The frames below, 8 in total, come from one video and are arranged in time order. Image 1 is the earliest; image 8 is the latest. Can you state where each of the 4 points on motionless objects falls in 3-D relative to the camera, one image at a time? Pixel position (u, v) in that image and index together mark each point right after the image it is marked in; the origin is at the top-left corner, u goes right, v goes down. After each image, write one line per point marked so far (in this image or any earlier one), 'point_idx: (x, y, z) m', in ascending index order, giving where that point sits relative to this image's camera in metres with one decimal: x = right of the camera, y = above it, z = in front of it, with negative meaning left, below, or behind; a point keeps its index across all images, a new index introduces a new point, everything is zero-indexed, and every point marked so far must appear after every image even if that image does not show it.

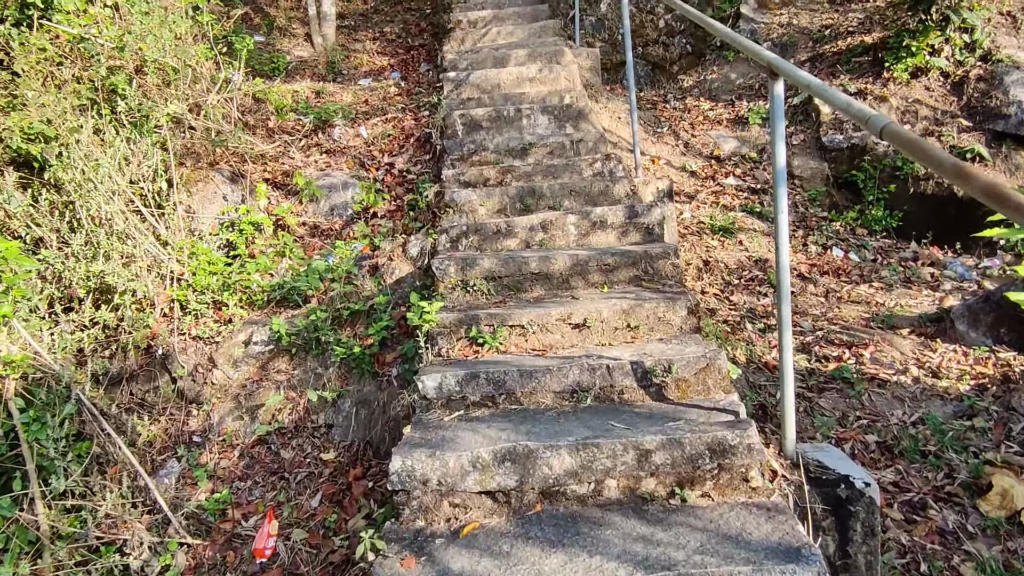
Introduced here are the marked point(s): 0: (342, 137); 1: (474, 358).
0: (-1.0, +0.9, +4.6) m
1: (-0.1, -0.2, +2.2) m
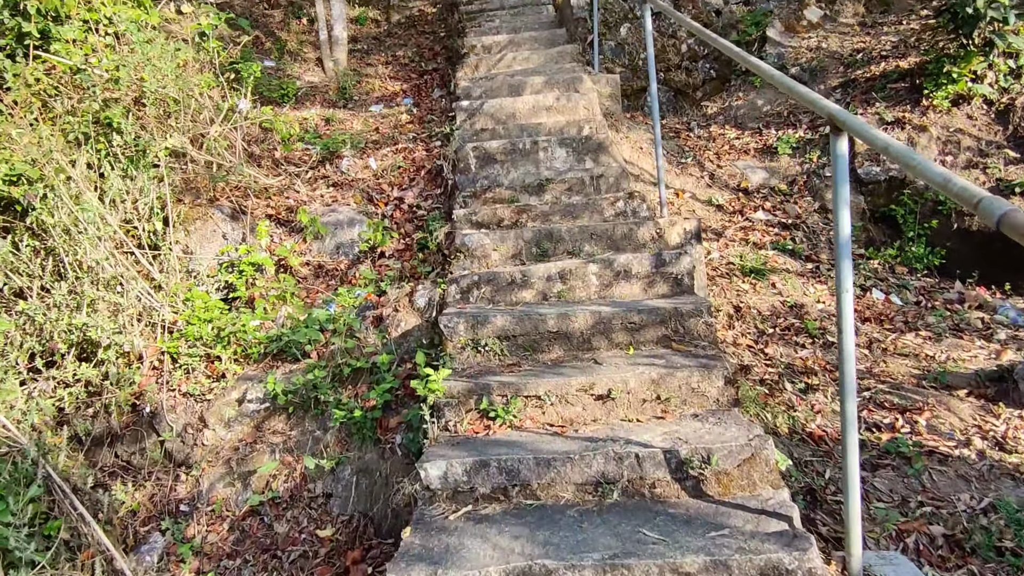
0: (-0.9, +0.6, +4.4) m
1: (-0.1, -0.4, +1.9) m
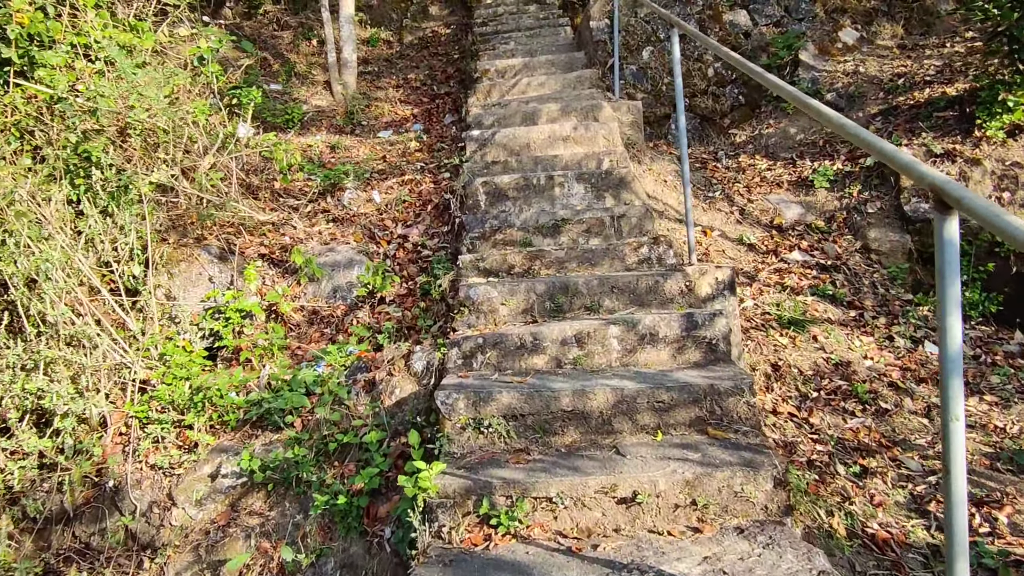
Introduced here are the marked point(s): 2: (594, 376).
0: (-0.8, +0.4, +4.1) m
1: (-0.1, -0.5, +1.6) m
2: (+0.2, -0.2, +2.1) m
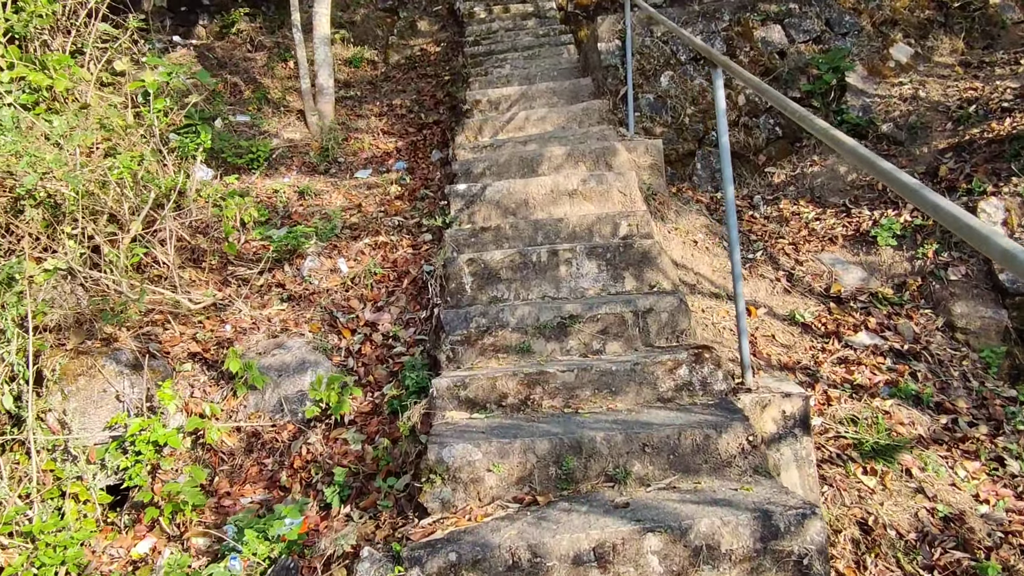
0: (-0.8, +0.1, +3.4) m
1: (-0.1, -0.9, +0.9) m
2: (+0.2, -0.6, +1.3) m
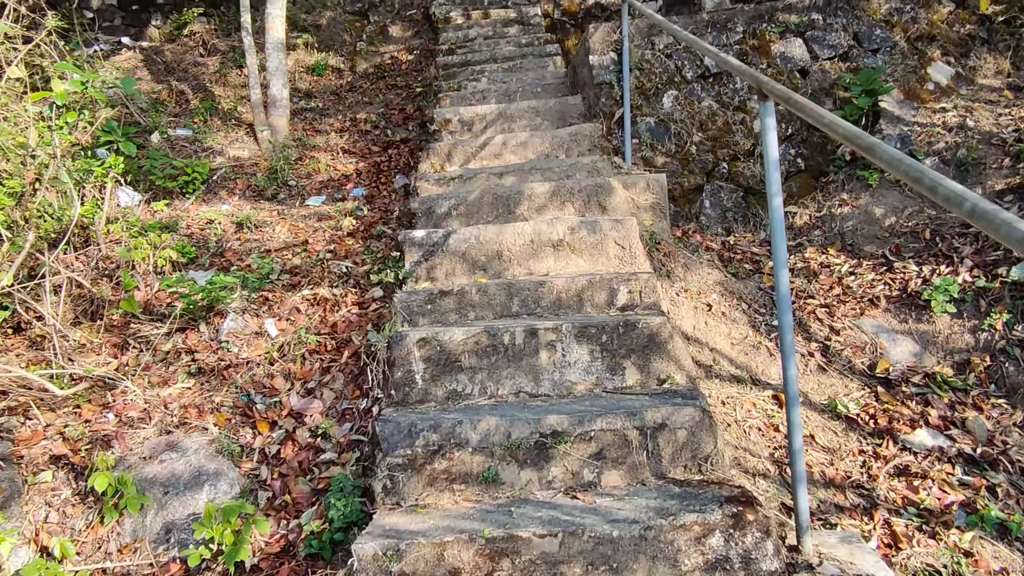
0: (-0.9, -0.2, +2.7) m
1: (-0.1, -1.1, +0.2) m
2: (+0.1, -0.8, +0.7) m
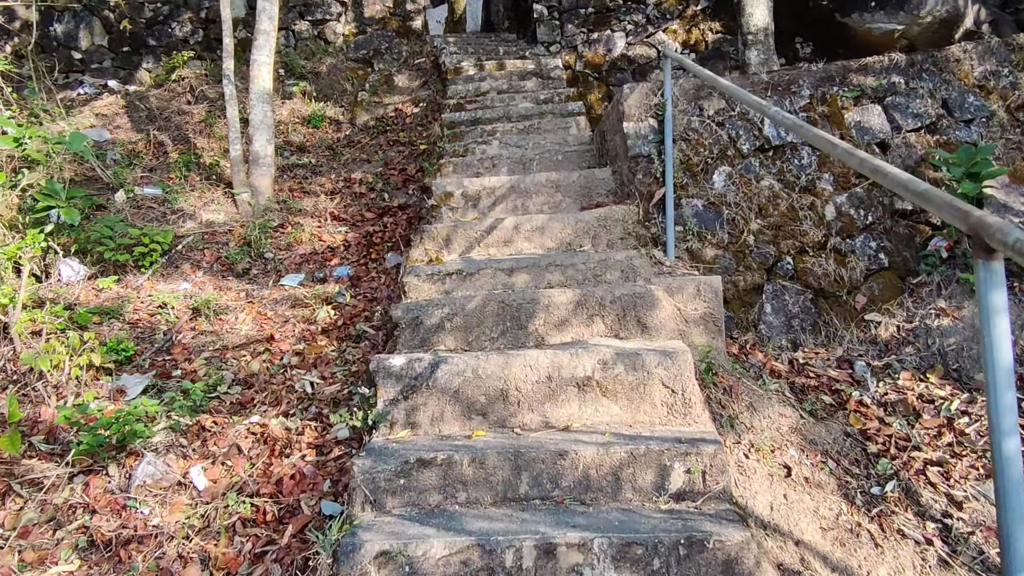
0: (-0.9, -0.5, +2.0) m
1: (-0.2, -1.3, -0.5) m
2: (+0.1, -1.0, 0.0) m
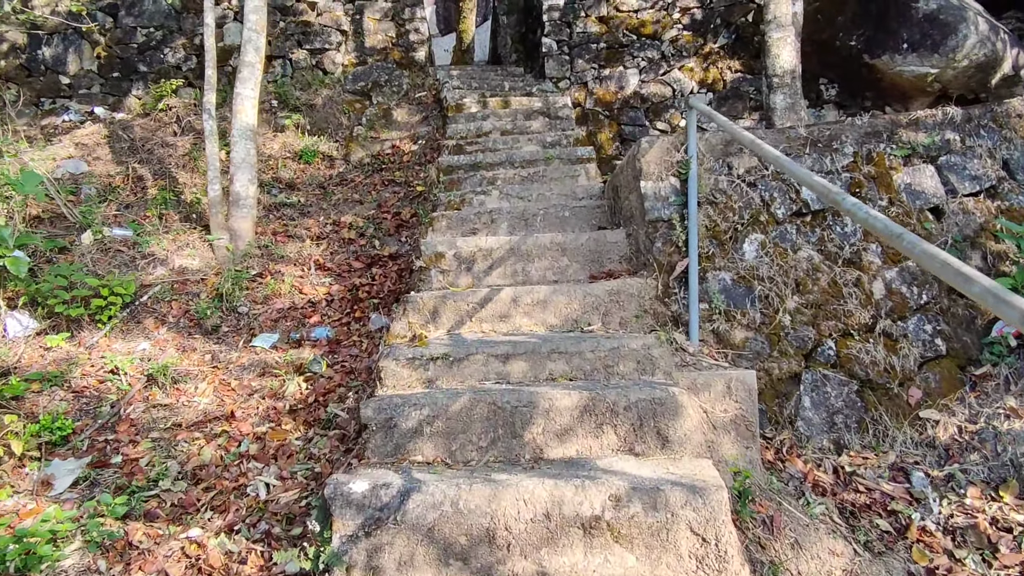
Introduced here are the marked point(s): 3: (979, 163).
0: (-0.9, -0.7, +1.6) m
1: (-0.2, -1.4, -1.0) m
2: (0.0, -1.2, -0.5) m
3: (+1.5, +0.4, +2.6) m
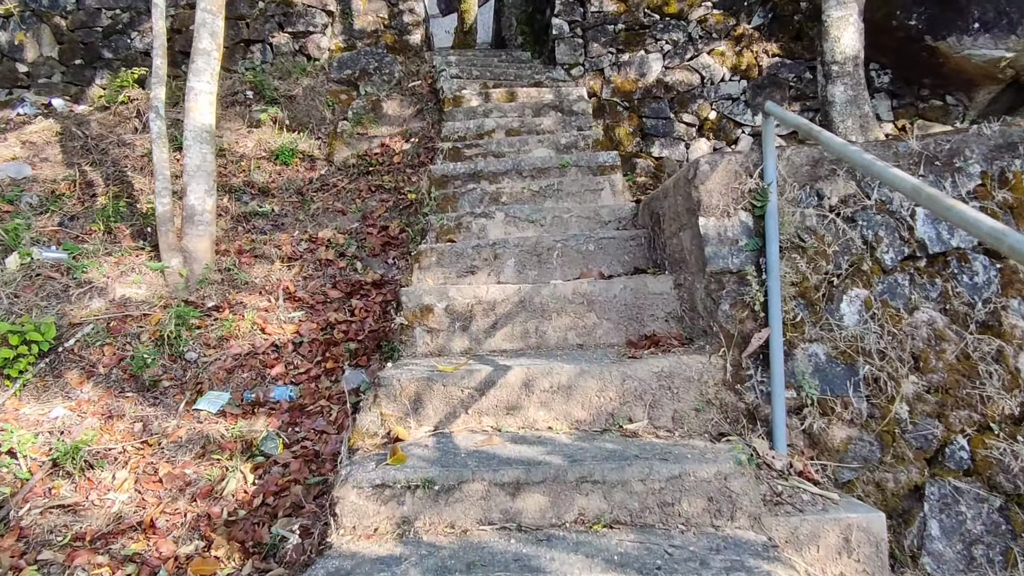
0: (-0.9, -0.9, +1.0) m
1: (-0.2, -1.7, -1.6) m
2: (+0.1, -1.4, -1.1) m
3: (+1.6, +0.2, +2.0) m
